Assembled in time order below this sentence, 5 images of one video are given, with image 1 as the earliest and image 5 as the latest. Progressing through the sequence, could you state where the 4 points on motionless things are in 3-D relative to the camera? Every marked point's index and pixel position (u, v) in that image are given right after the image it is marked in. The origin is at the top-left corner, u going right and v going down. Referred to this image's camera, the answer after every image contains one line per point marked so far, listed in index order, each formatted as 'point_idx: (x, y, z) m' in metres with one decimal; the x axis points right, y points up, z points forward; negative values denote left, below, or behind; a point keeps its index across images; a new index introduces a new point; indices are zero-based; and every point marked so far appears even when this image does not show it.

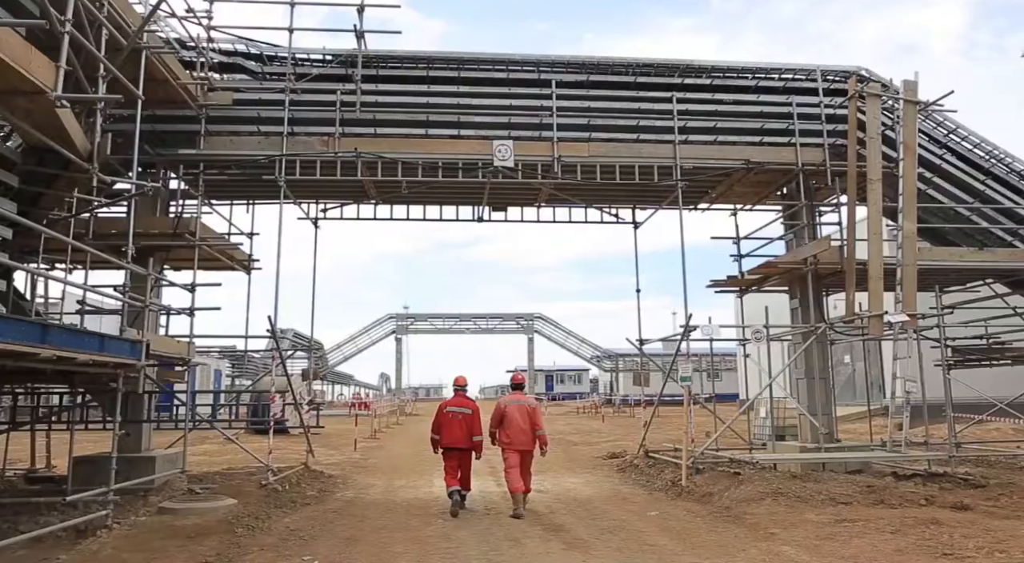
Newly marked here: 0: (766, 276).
0: (+4.7, +0.1, +12.7) m
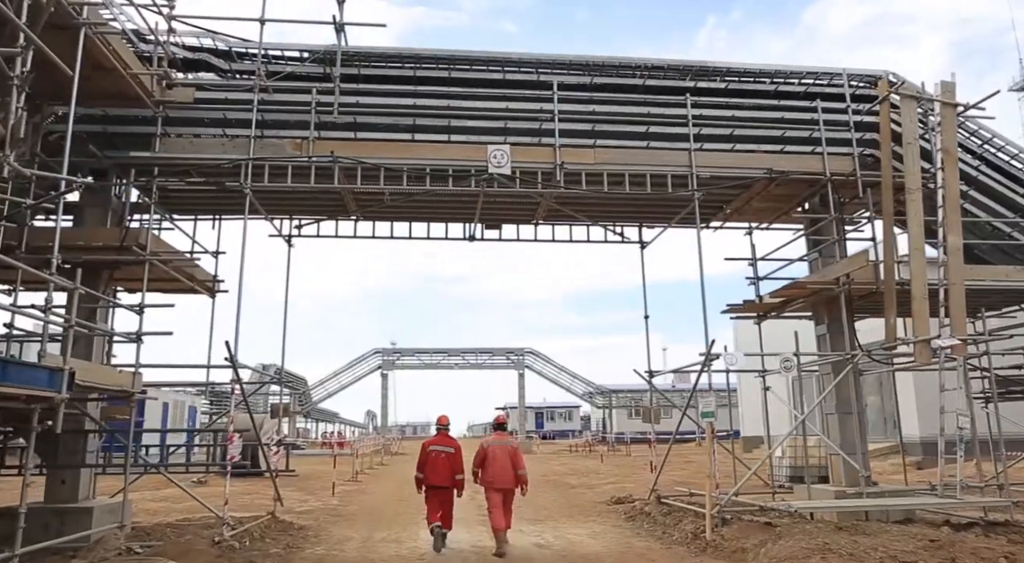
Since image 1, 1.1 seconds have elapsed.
0: (+4.6, -0.3, +11.5) m
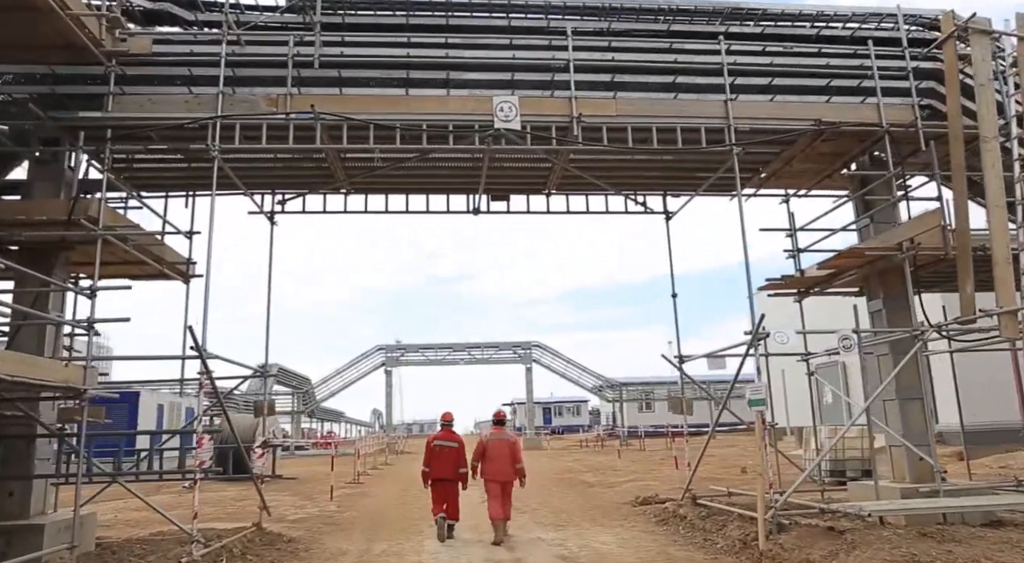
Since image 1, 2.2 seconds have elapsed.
0: (+4.8, +0.2, +10.1) m
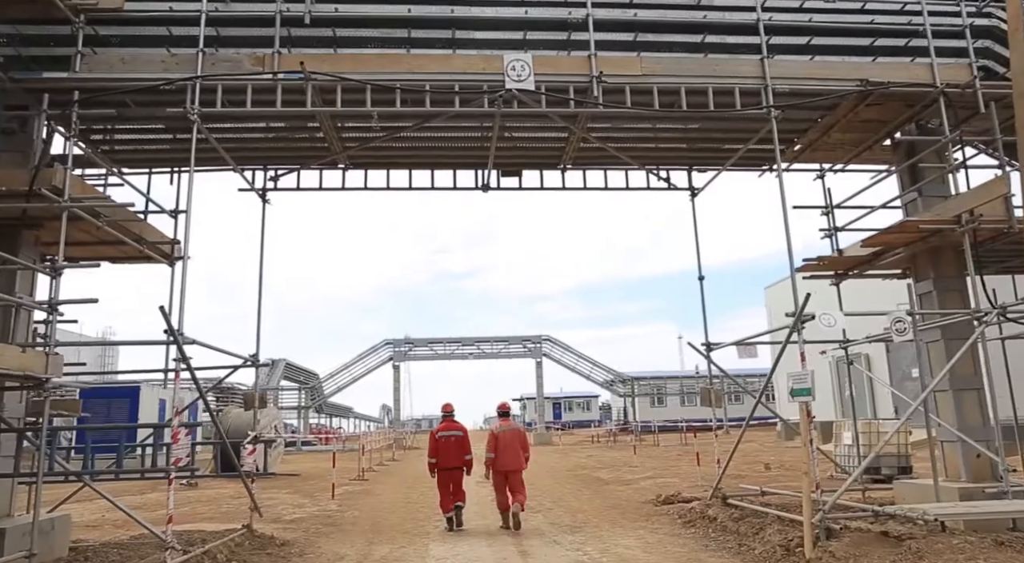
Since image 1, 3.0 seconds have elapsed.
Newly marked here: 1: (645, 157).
0: (+5.0, +0.4, +9.2) m
1: (+2.0, +1.8, +10.2) m
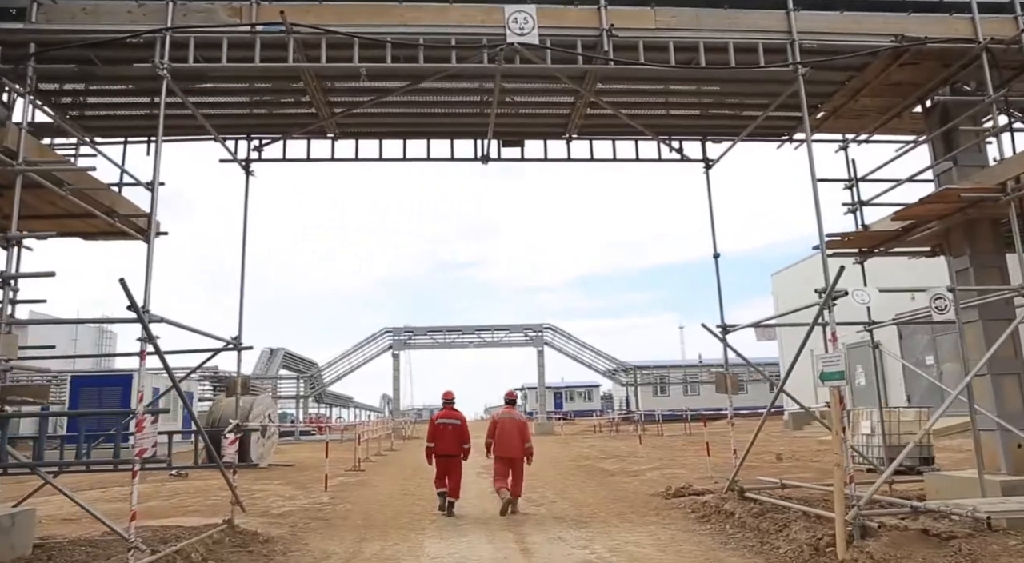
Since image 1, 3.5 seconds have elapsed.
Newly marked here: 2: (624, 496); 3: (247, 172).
0: (+5.0, +0.7, +8.5) m
1: (+2.0, +2.1, +9.5) m
2: (+1.9, -3.6, +11.6) m
3: (-3.7, +1.5, +9.5) m
